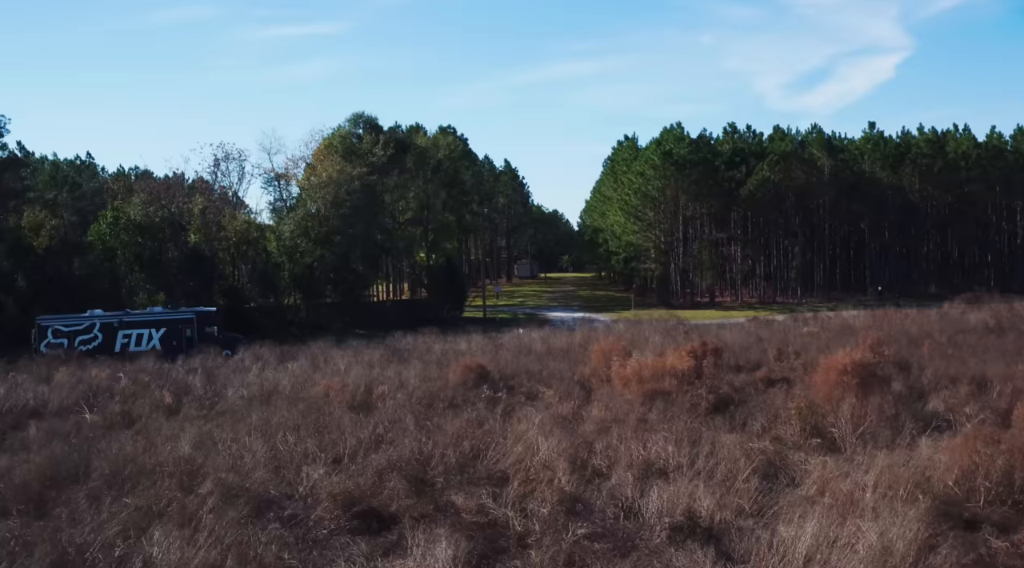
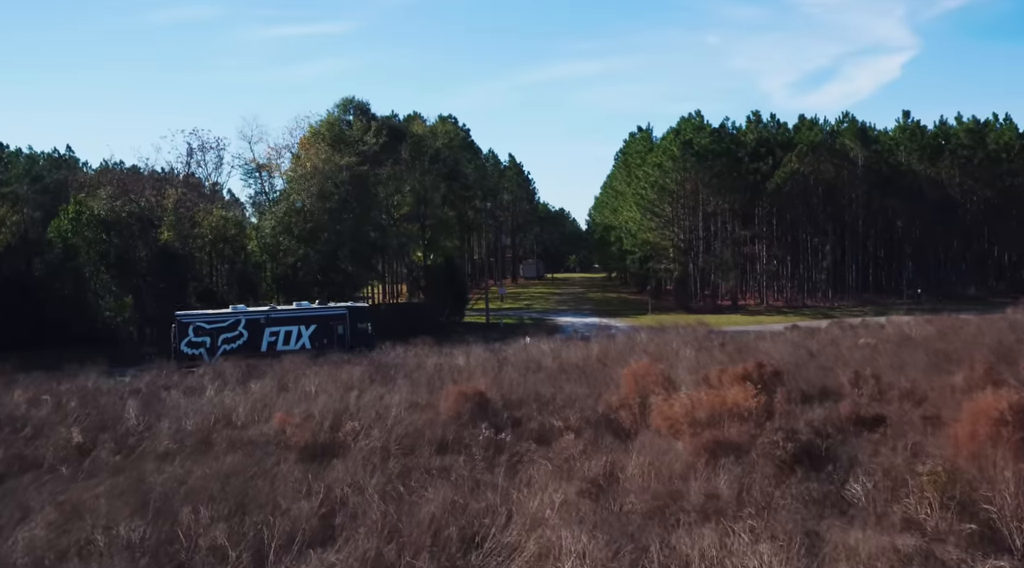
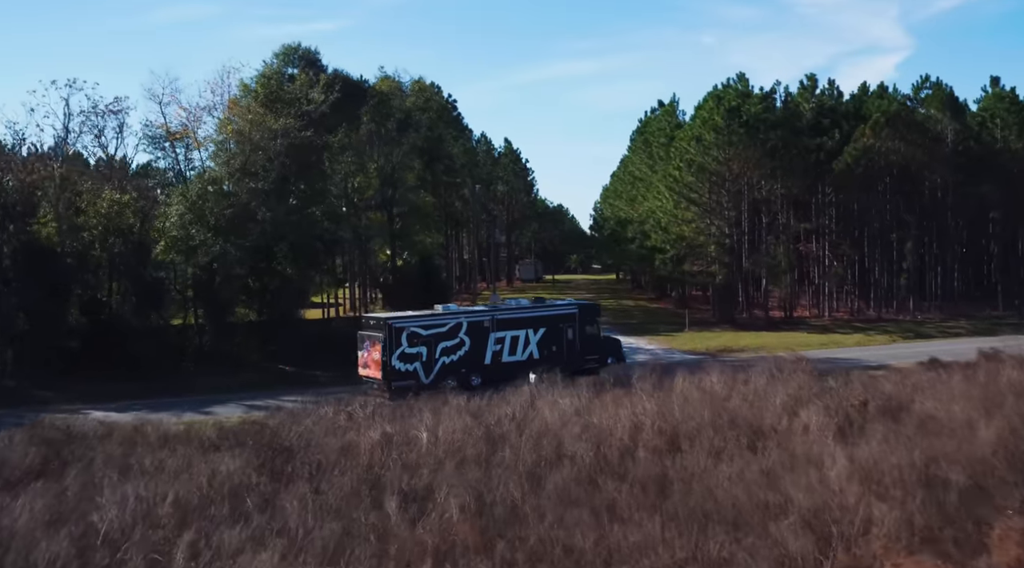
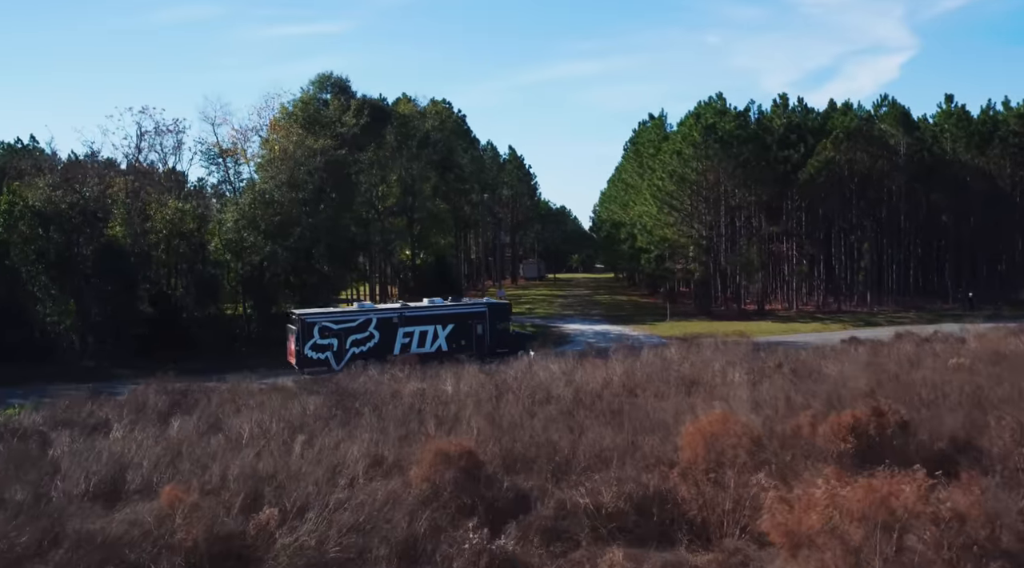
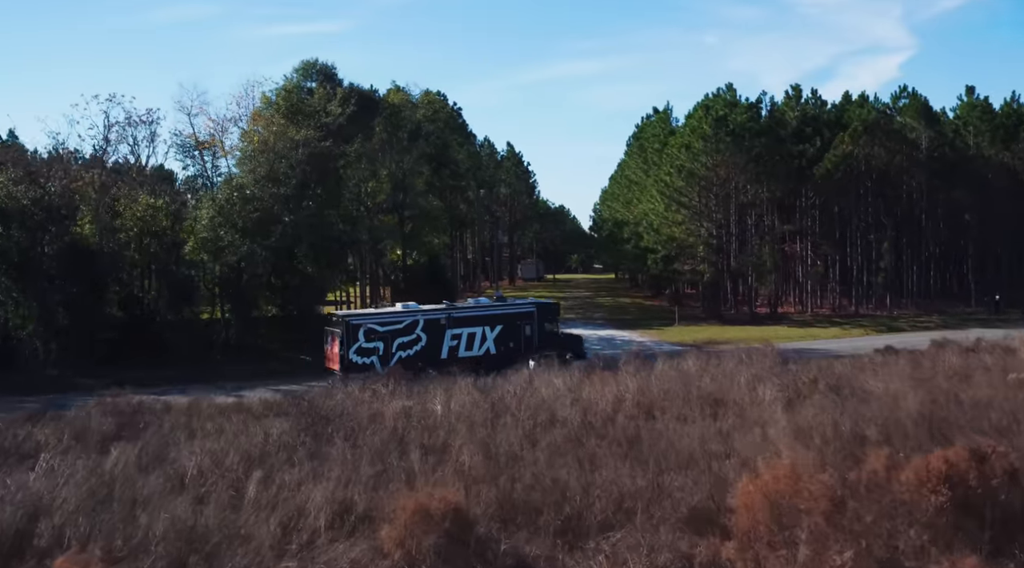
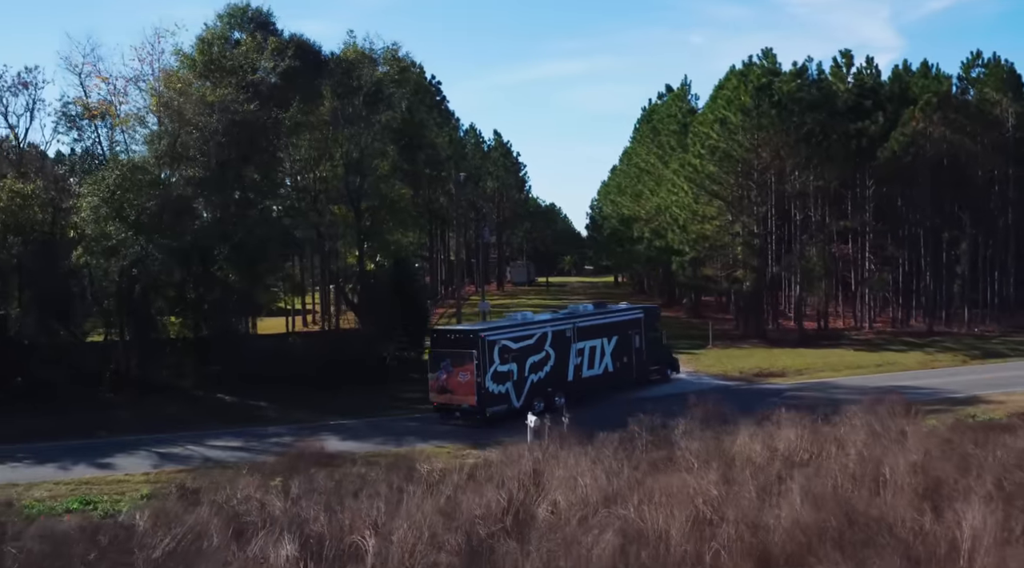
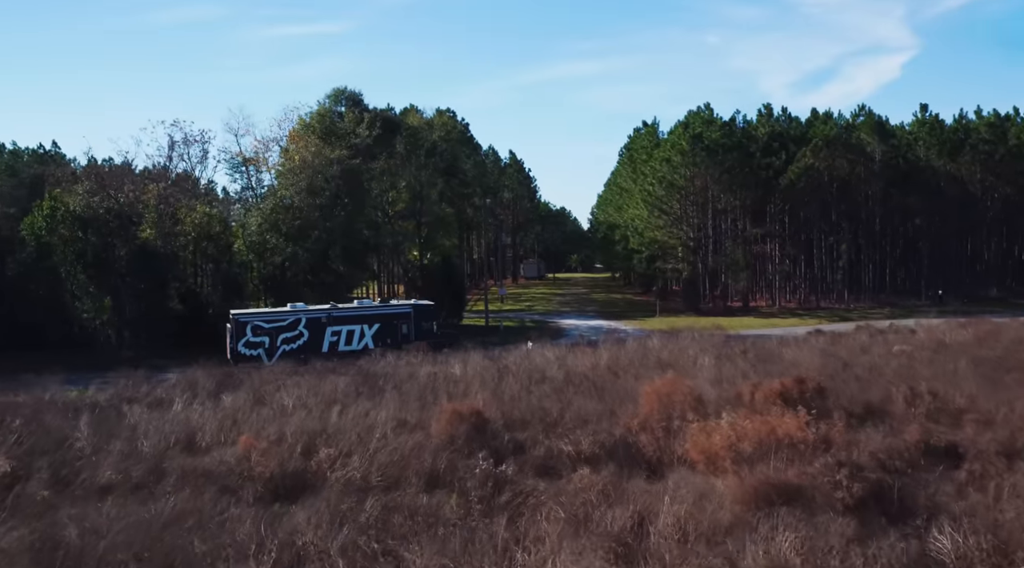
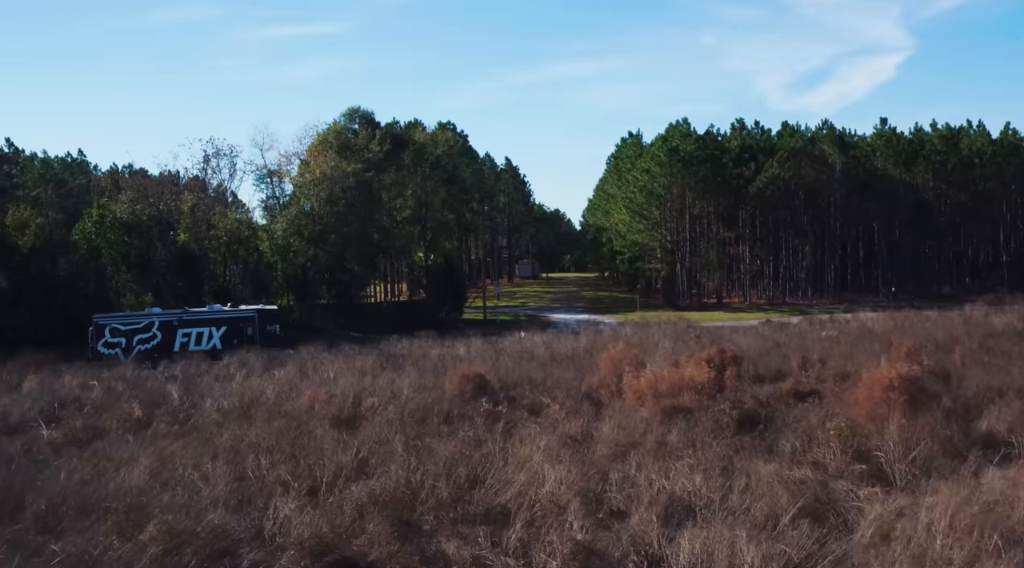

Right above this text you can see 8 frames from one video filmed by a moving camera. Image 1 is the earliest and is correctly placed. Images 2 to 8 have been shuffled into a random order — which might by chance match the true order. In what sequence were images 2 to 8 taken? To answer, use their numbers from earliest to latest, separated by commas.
8, 2, 7, 4, 5, 3, 6
